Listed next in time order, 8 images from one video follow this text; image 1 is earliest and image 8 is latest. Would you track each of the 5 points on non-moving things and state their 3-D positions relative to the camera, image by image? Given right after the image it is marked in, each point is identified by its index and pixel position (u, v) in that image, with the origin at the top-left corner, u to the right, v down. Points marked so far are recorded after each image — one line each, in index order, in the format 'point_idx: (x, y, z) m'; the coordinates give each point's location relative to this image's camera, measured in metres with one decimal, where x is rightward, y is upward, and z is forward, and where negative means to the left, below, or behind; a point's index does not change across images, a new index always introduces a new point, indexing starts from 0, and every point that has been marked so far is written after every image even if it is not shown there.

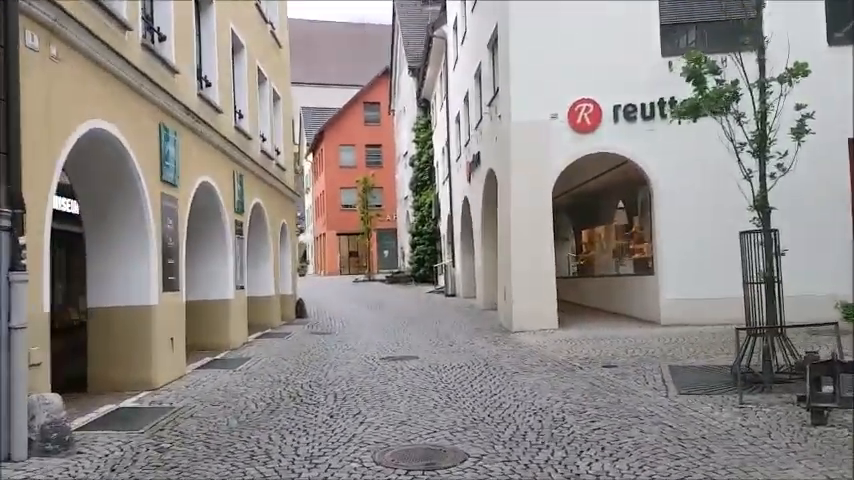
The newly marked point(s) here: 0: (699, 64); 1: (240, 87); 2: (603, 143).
0: (+3.1, +2.0, +9.3) m
1: (-3.5, +2.8, +15.2) m
2: (+3.1, +1.7, +14.4) m
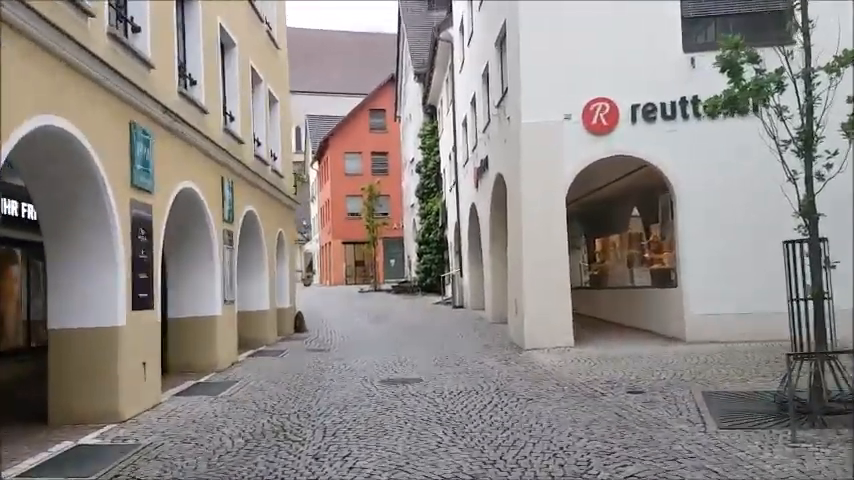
0: (+3.1, +1.9, +8.2) m
1: (-3.4, +2.6, +14.2) m
2: (+3.2, +1.6, +13.3) m
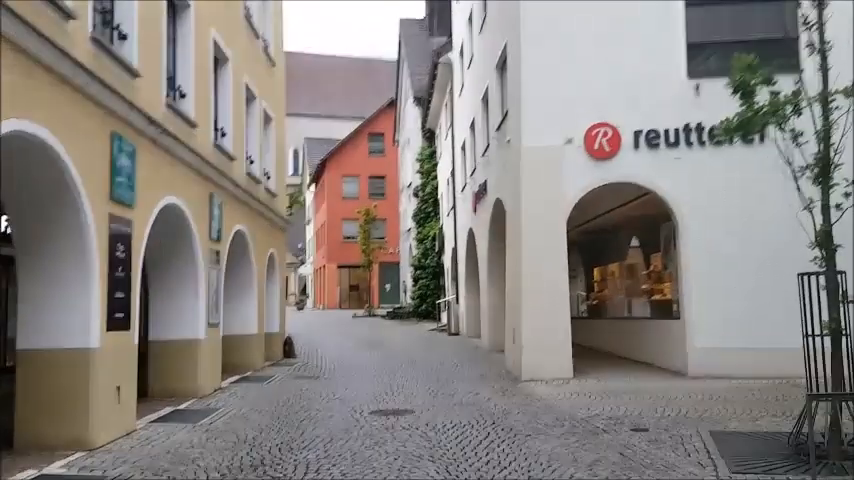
0: (+3.1, +1.6, +7.8) m
1: (-3.4, +2.3, +13.8) m
2: (+3.1, +1.1, +12.9) m
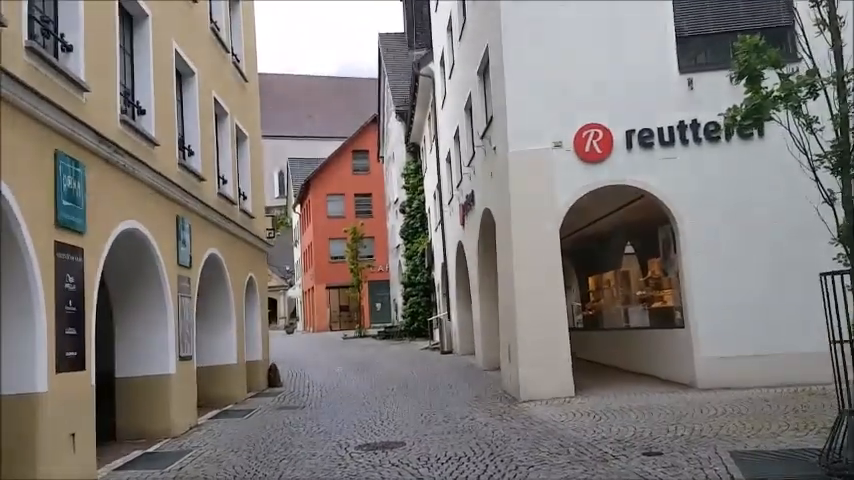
0: (+2.8, +1.6, +7.1) m
1: (-3.8, +1.9, +13.0) m
2: (+2.8, +1.0, +12.2) m
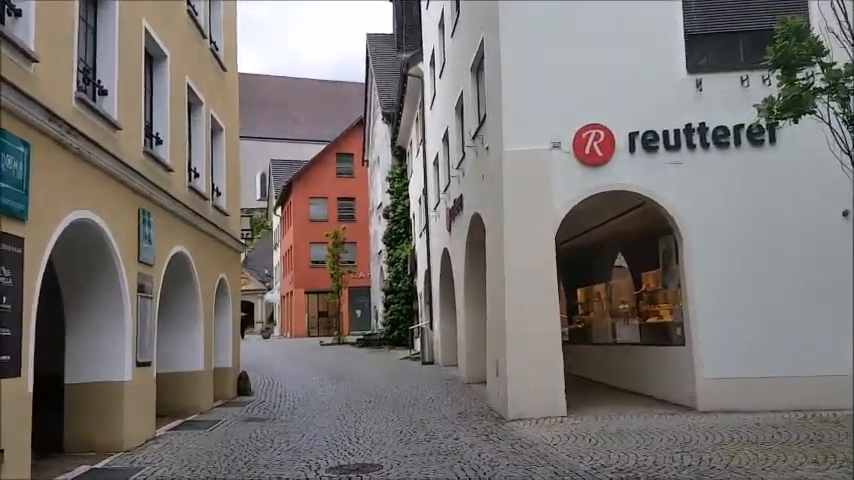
0: (+2.8, +1.5, +6.3) m
1: (-3.9, +1.9, +12.1) m
2: (+2.7, +0.9, +11.4) m
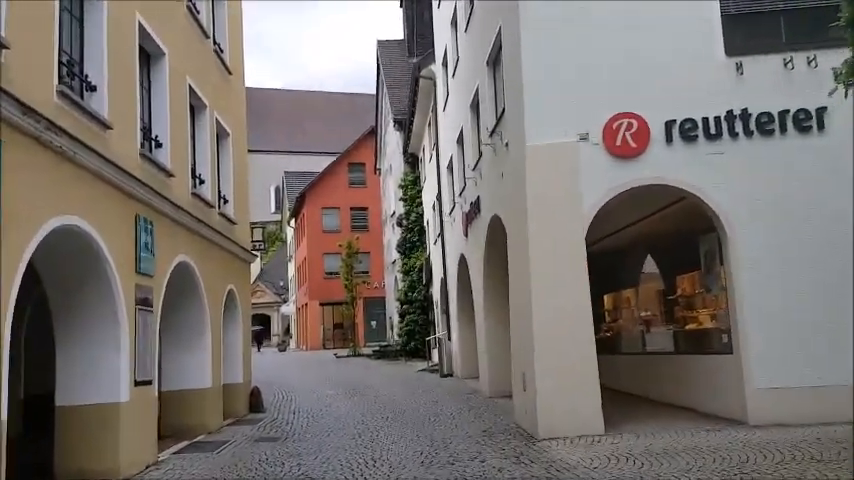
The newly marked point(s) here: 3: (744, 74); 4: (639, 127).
0: (+2.9, +1.6, +5.4) m
1: (-3.7, +1.8, +11.3) m
2: (+2.9, +0.9, +10.5) m
3: (+4.1, +2.1, +10.6) m
4: (+2.7, +1.4, +10.5) m
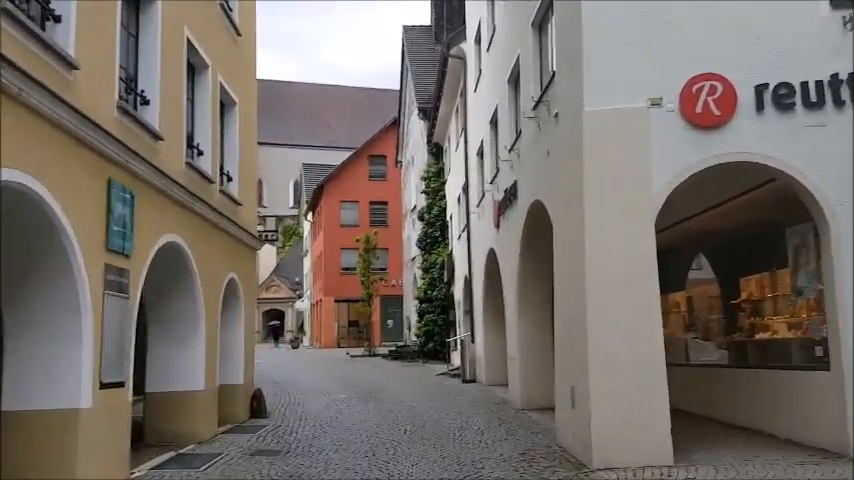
0: (+3.2, +1.7, +3.5) m
1: (-3.3, +2.1, +9.6) m
2: (+3.3, +1.0, +8.6) m
3: (+4.5, +2.2, +8.7) m
4: (+3.1, +1.6, +8.6) m
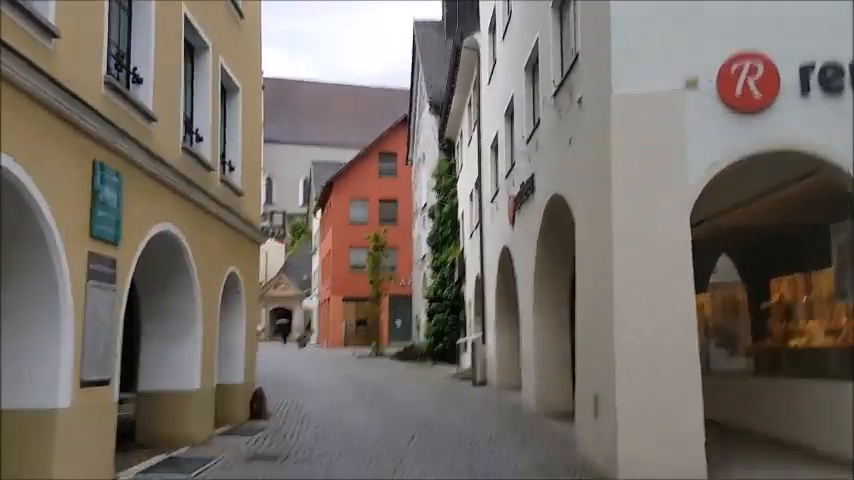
0: (+3.3, +1.8, +2.8) m
1: (-3.1, +2.2, +8.9) m
2: (+3.4, +1.0, +7.9) m
3: (+4.7, +2.2, +7.9) m
4: (+3.2, +1.6, +7.9) m
